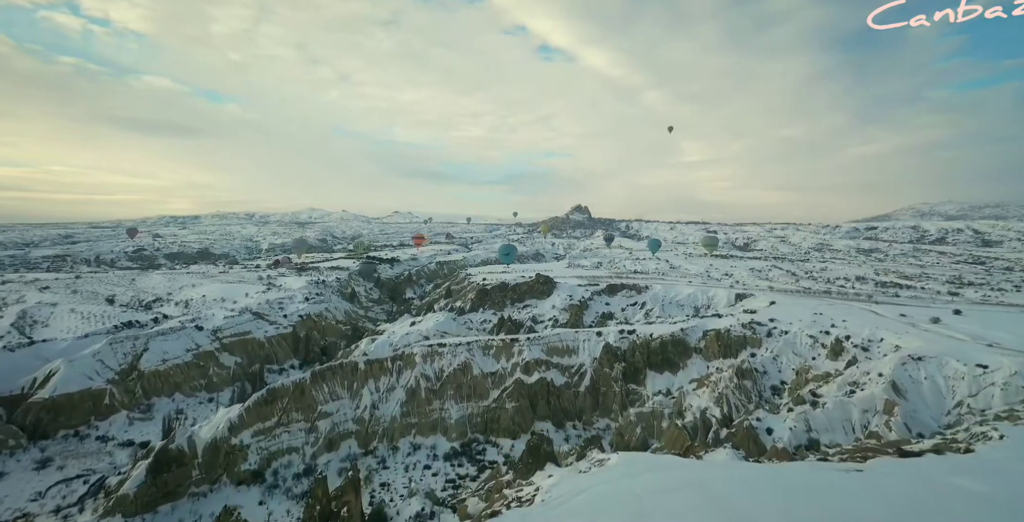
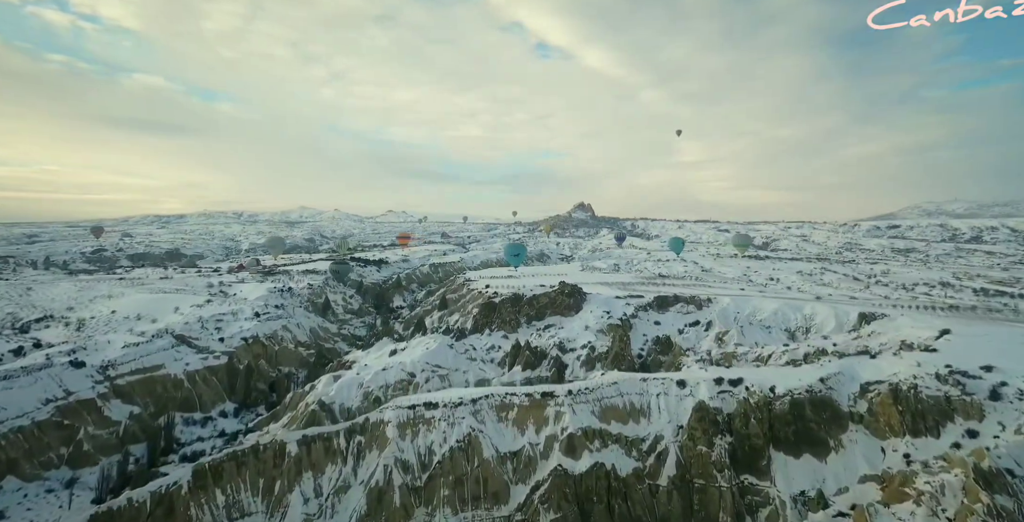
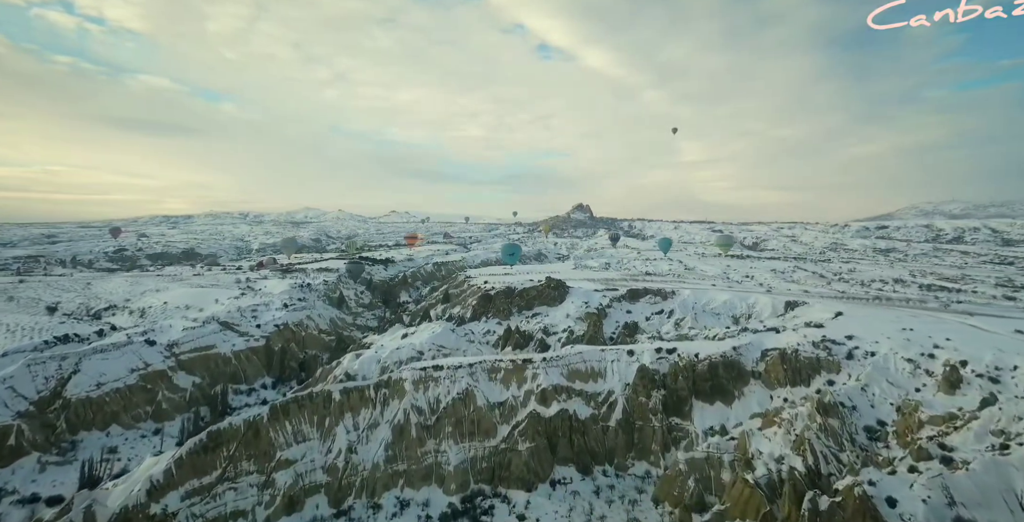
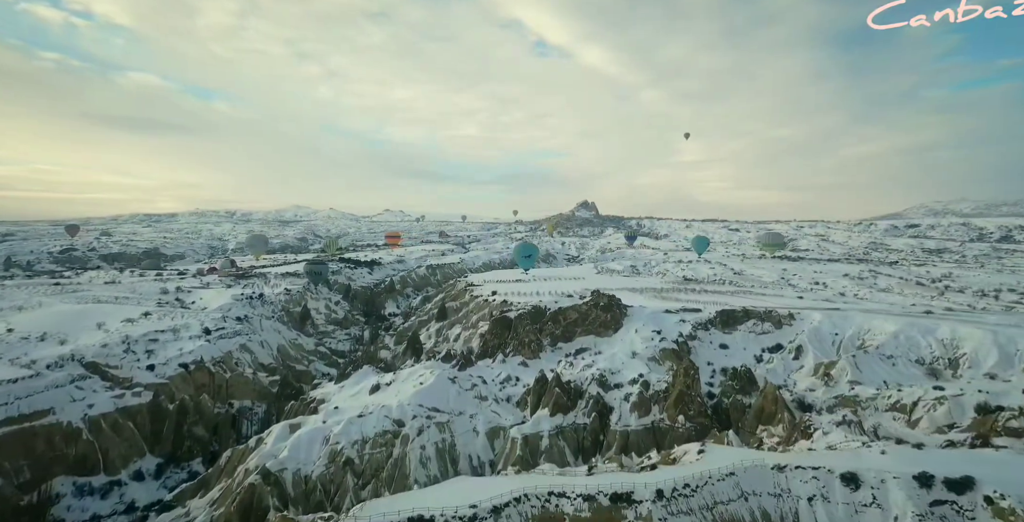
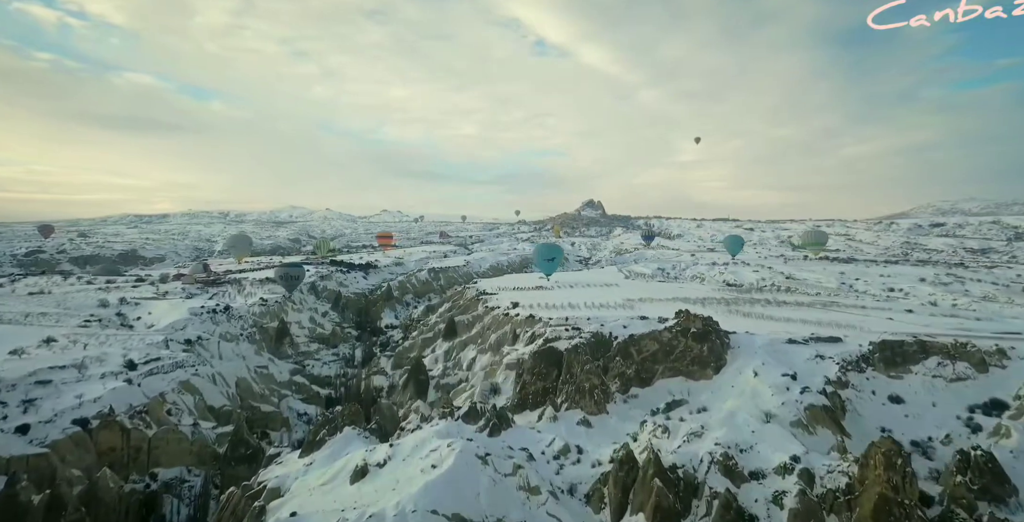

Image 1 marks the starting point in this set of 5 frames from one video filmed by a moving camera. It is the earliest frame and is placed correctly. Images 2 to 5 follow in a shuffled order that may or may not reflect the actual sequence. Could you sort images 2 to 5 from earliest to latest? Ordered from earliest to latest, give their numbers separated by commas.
3, 2, 4, 5
